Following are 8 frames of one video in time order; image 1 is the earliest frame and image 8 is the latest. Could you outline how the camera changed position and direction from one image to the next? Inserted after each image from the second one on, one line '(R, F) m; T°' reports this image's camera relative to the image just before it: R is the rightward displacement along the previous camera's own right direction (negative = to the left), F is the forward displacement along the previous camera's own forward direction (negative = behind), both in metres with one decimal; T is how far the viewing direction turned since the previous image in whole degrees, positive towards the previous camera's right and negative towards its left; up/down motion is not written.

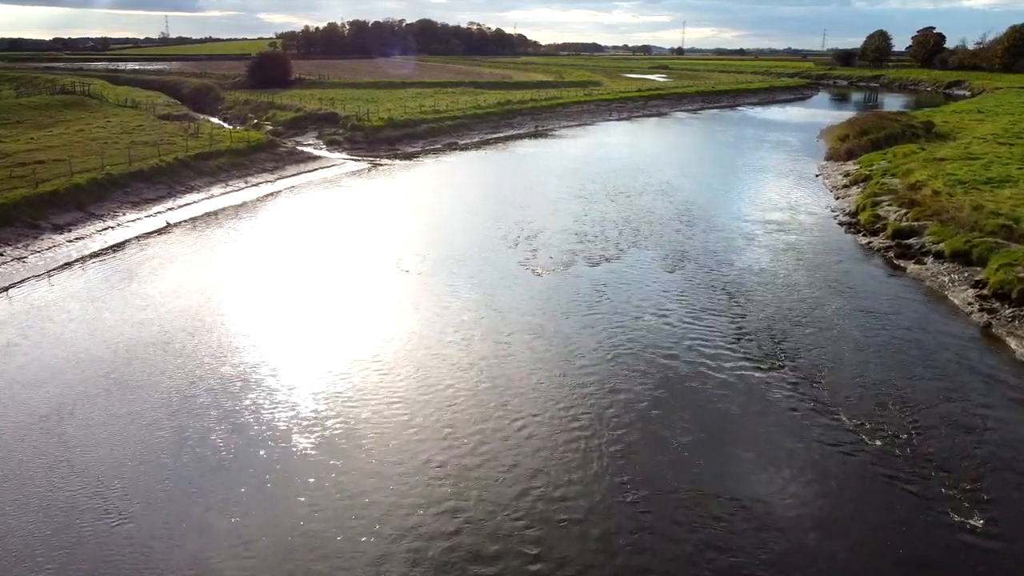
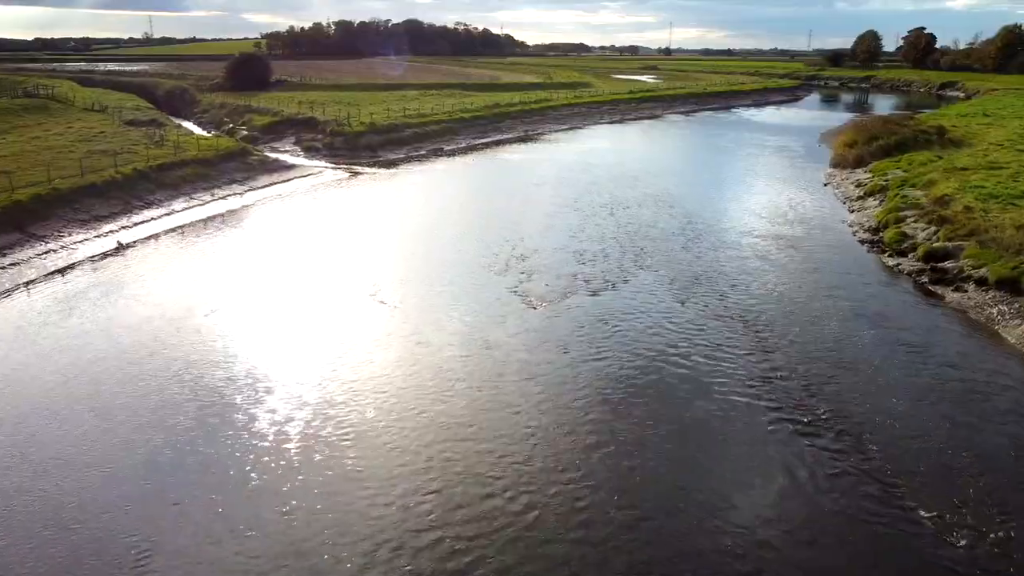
(-0.1, +2.2) m; +1°
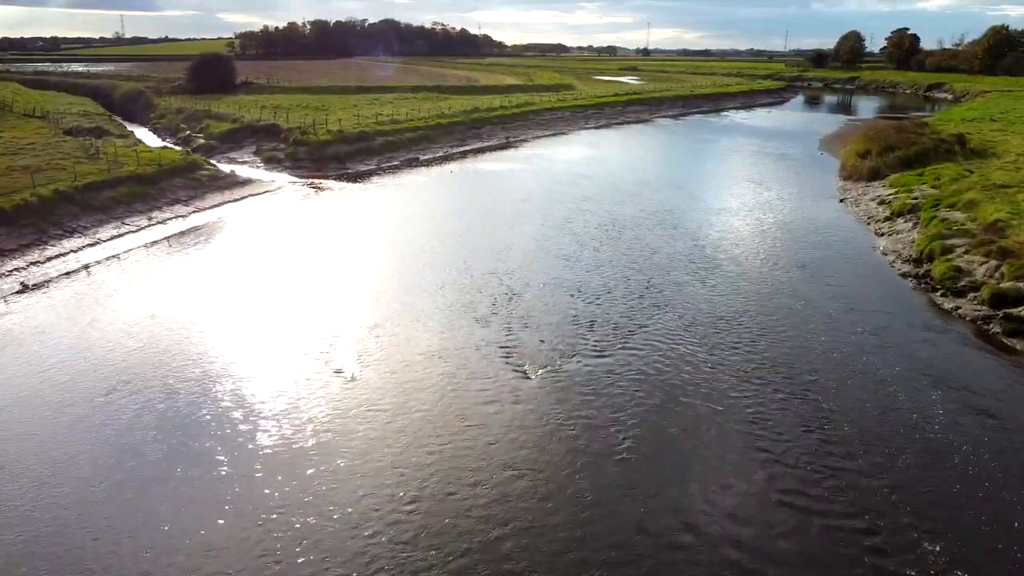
(-0.2, +3.4) m; +2°
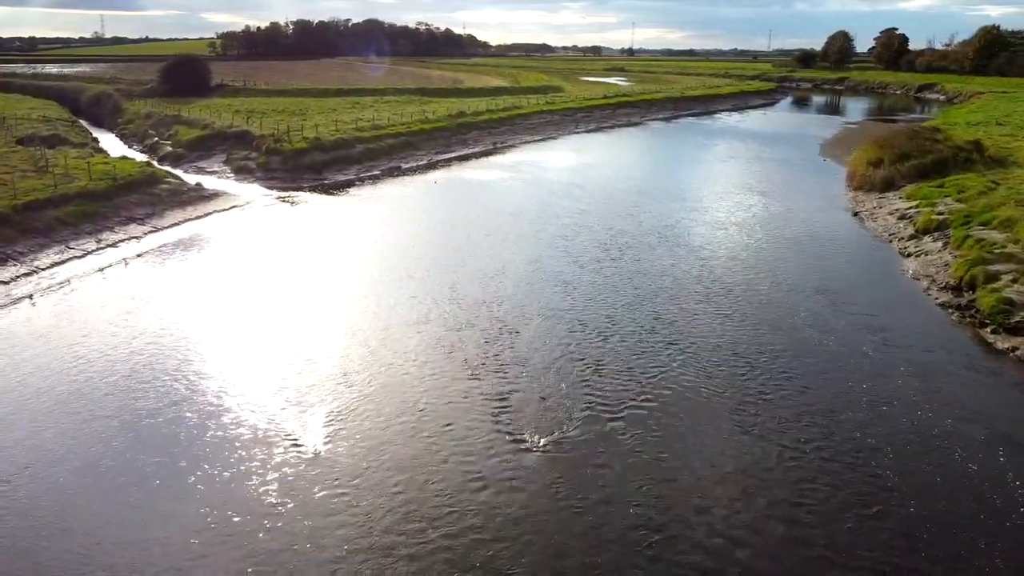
(-0.2, +2.3) m; +1°
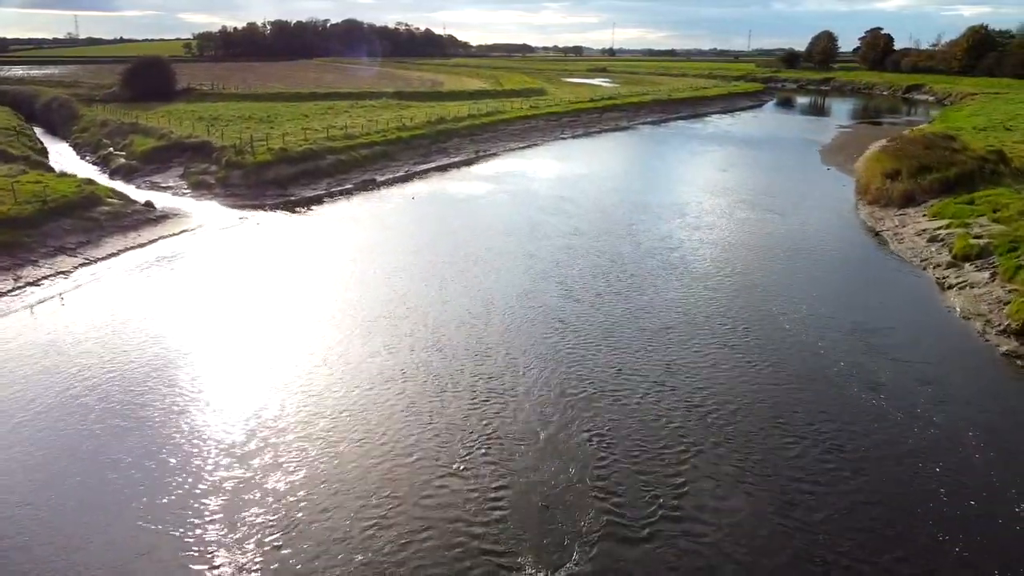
(-0.1, +2.8) m; +2°
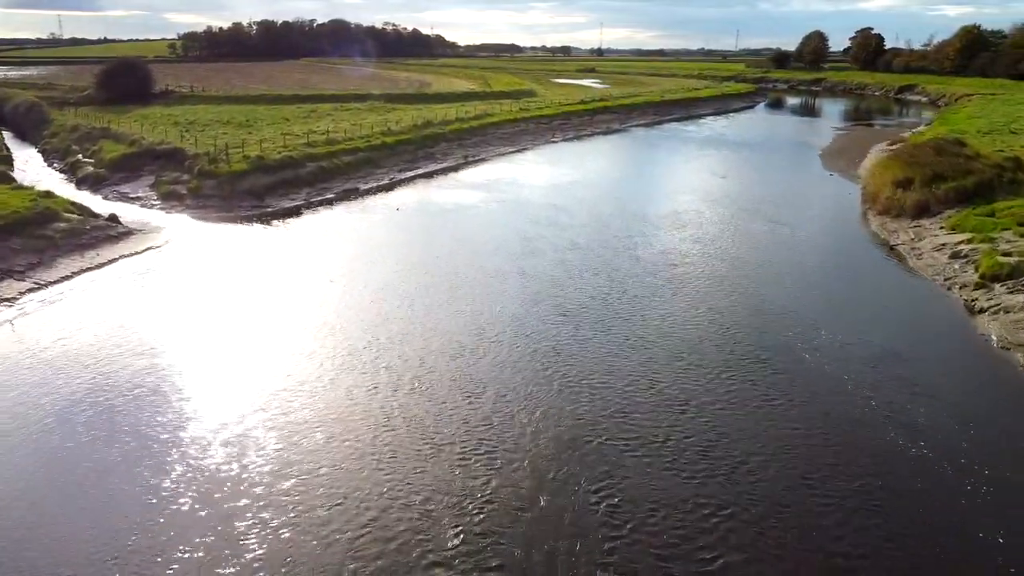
(-0.1, +1.7) m; +1°
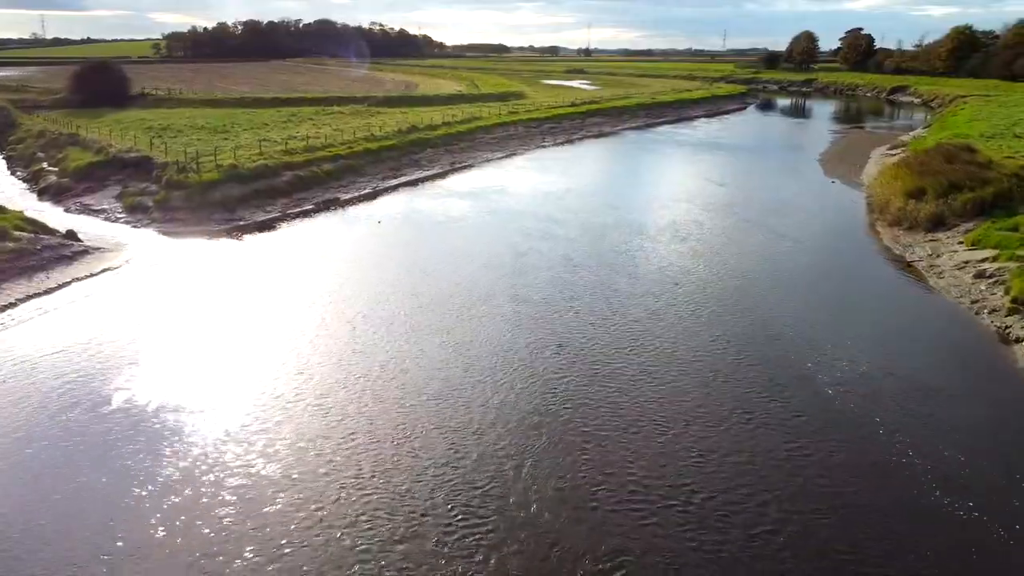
(0.0, +1.7) m; +1°
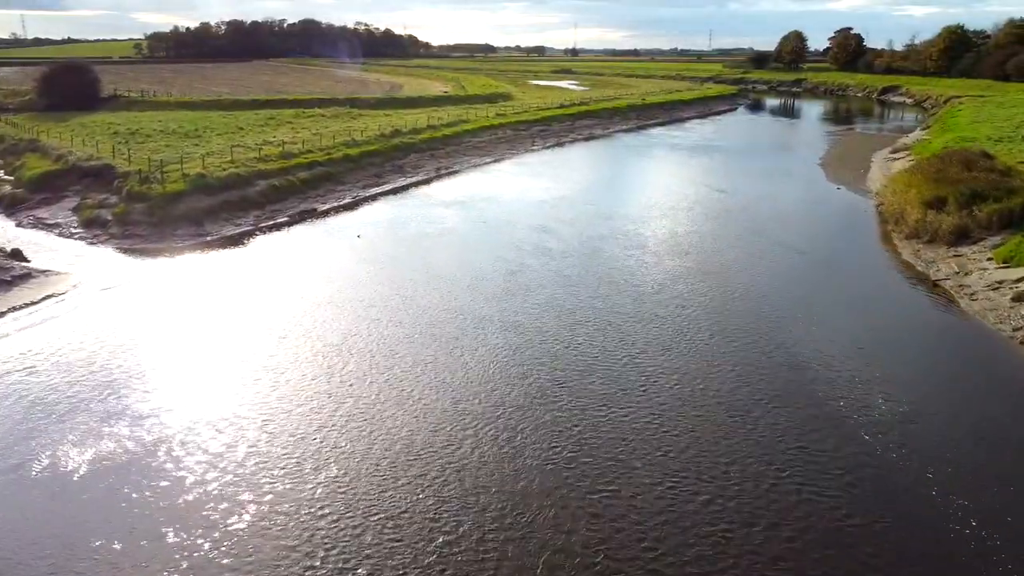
(-0.1, +1.9) m; +1°
